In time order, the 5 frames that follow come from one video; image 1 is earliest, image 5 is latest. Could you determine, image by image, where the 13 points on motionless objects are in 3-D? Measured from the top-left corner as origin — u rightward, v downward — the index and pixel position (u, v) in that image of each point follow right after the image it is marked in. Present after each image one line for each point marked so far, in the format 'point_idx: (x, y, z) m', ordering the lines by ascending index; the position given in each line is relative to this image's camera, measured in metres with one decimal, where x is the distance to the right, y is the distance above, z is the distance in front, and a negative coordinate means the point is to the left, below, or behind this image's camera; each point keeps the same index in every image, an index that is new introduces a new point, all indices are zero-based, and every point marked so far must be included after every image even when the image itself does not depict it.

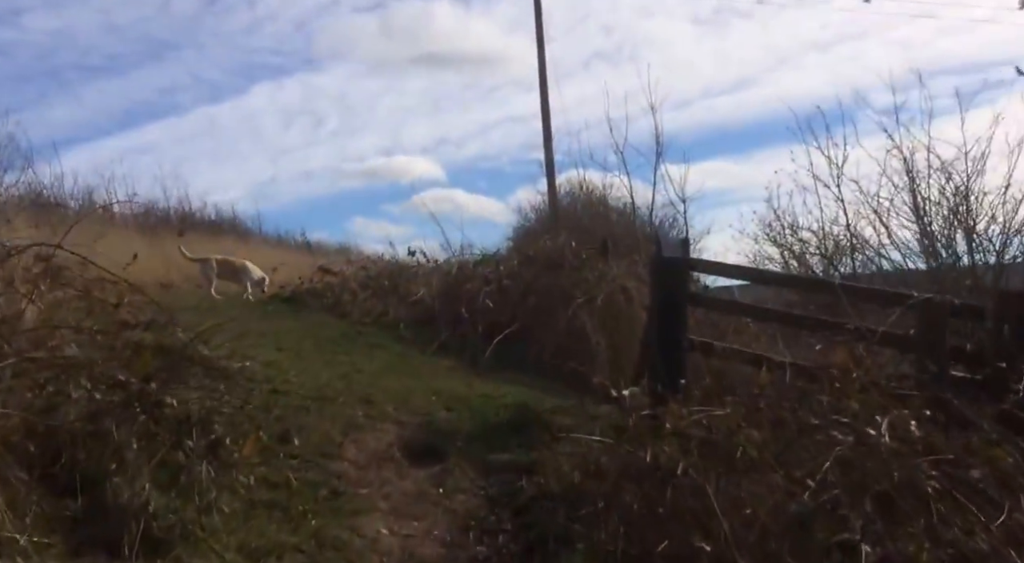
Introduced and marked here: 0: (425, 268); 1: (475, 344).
0: (-1.2, +0.2, +13.3) m
1: (-0.4, -0.6, +9.8) m
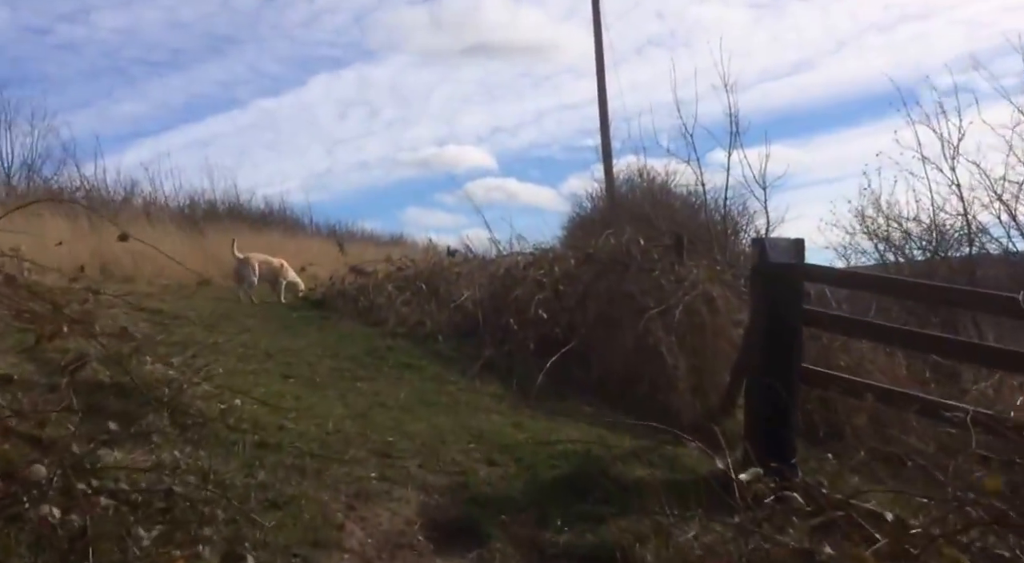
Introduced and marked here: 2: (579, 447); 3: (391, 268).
0: (-0.5, +0.1, +11.7) m
1: (+0.1, -0.7, +8.2) m
2: (+0.4, -1.0, +6.2) m
3: (-1.5, +0.2, +12.6) m
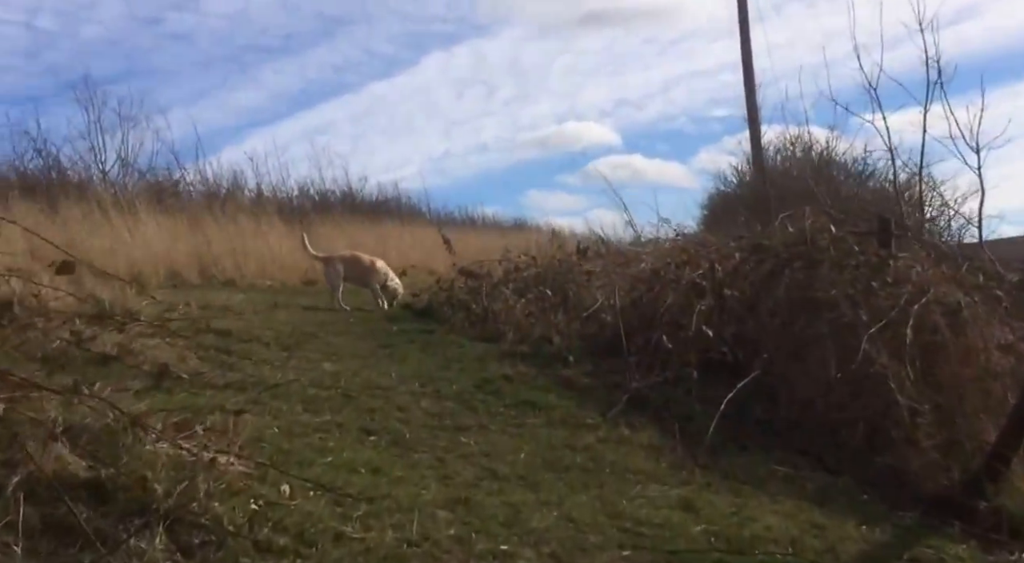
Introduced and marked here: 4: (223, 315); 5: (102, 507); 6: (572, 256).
0: (+0.9, +0.2, +9.6) m
1: (+1.1, -0.7, +6.1) m
2: (+1.1, -1.1, +4.1) m
3: (0.0, +0.2, +10.7) m
4: (-2.8, -0.3, +9.7) m
5: (-1.5, -0.8, +3.6) m
6: (+0.6, +0.3, +10.6) m
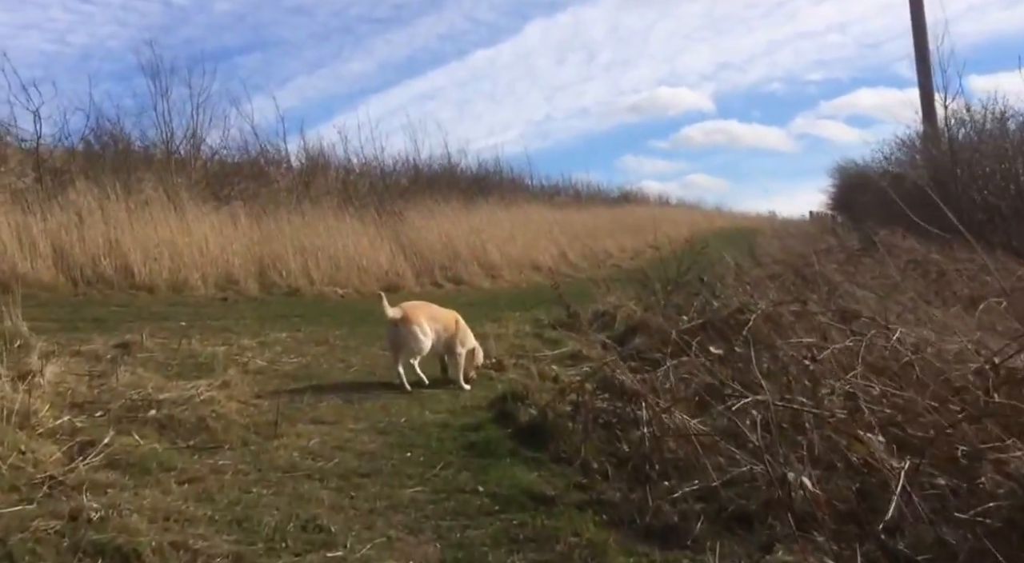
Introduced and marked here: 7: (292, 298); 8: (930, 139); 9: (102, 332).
0: (+1.9, -0.5, +4.9) m
1: (+1.7, -1.5, +1.4) m
2: (+1.5, -2.0, -0.6) m
3: (+1.1, -0.5, +6.0) m
4: (-1.8, -0.9, +5.3) m
5: (-1.1, -1.6, -0.9) m
6: (+1.7, -0.4, +5.9) m
7: (-3.6, -0.3, +16.1) m
8: (+7.9, +2.7, +18.7) m
9: (-4.3, -0.5, +10.4) m
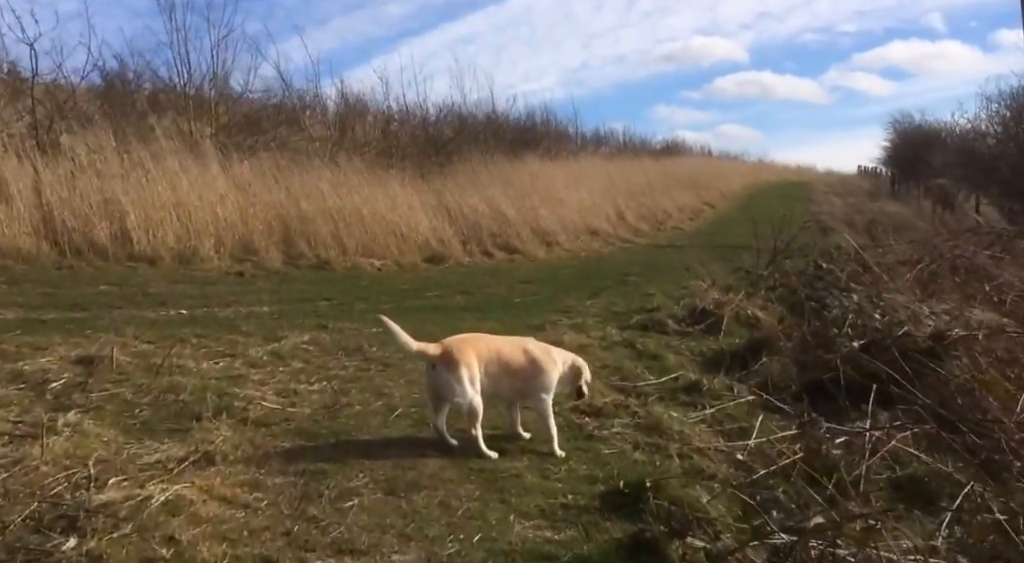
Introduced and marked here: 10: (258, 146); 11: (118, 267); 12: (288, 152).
0: (+2.4, -0.9, +2.3) m
1: (+2.1, -2.0, -1.1) m
2: (+1.8, -2.6, -3.1) m
3: (+1.7, -0.7, +3.5) m
4: (-1.2, -1.1, +2.9) m
5: (-0.8, -2.2, -3.3) m
6: (+2.3, -0.6, +3.3) m
7: (-2.6, +0.1, +13.6) m
8: (+9.0, +2.9, +15.8) m
9: (-3.6, -0.4, +8.0) m
10: (-4.7, +2.5, +18.2) m
11: (-4.9, +0.2, +12.3) m
12: (-4.1, +2.4, +18.1) m
